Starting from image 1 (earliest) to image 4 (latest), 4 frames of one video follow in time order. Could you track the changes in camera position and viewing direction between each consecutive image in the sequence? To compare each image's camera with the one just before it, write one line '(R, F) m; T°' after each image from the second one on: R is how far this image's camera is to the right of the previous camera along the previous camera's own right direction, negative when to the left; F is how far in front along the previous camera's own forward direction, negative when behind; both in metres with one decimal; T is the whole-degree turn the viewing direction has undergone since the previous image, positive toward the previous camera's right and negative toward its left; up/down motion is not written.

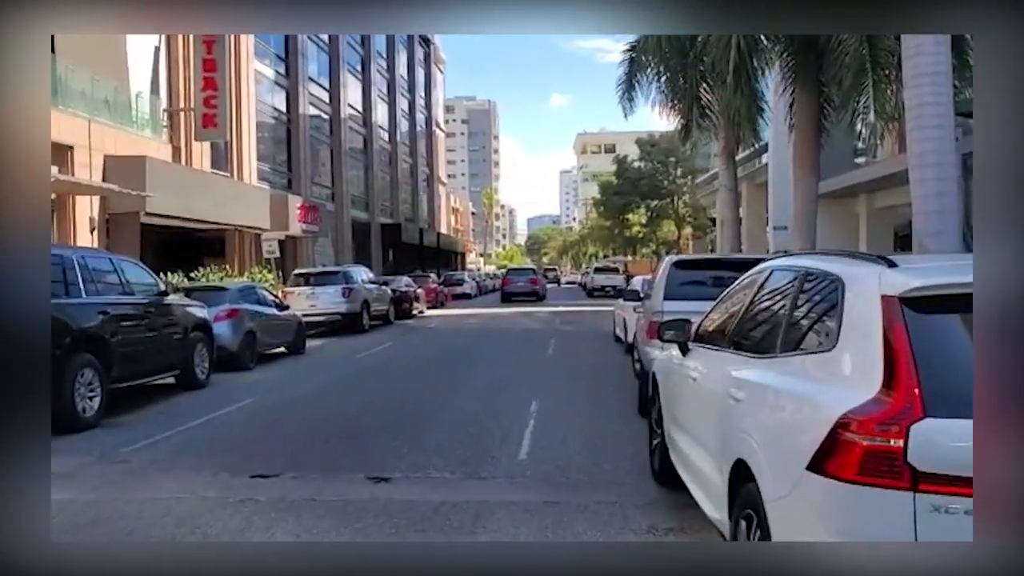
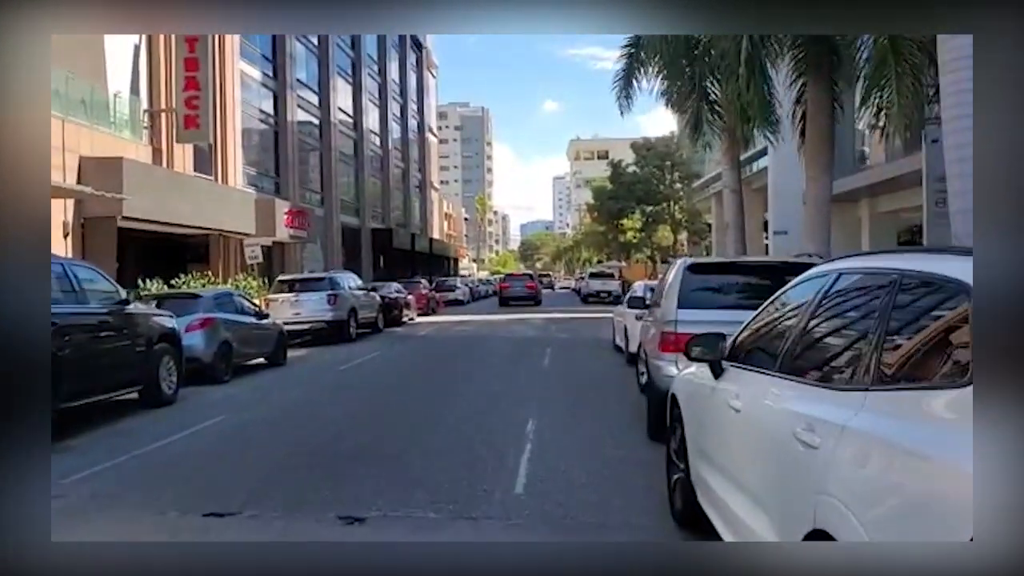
(0.0, +1.0) m; 0°
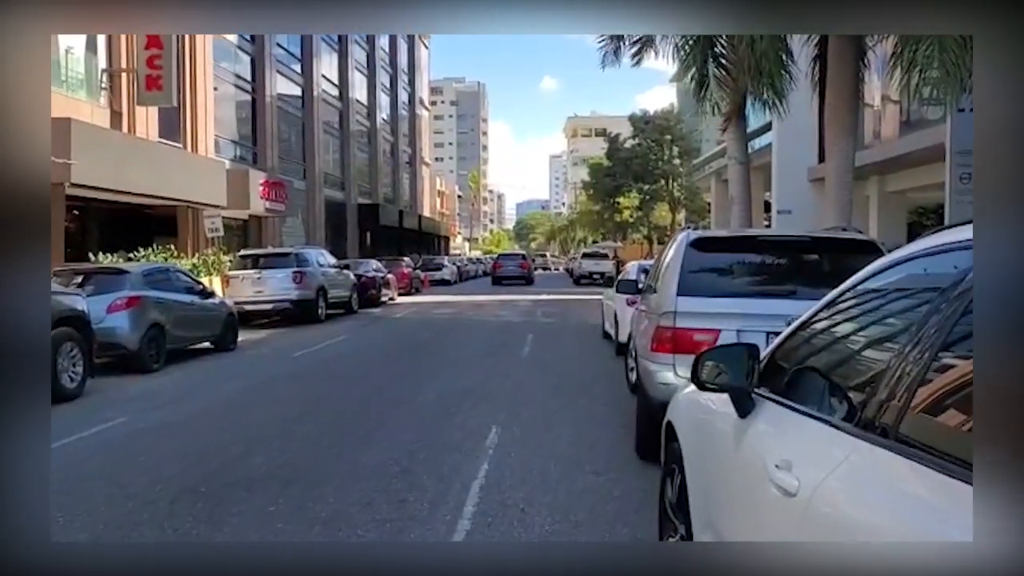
(+0.3, +1.9) m; 0°
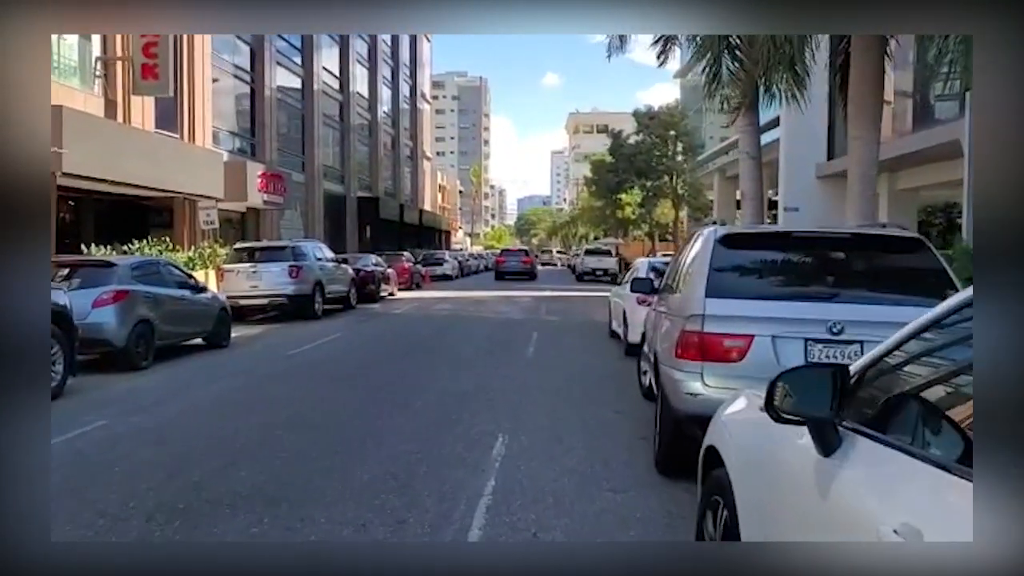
(-0.1, +0.6) m; 0°
